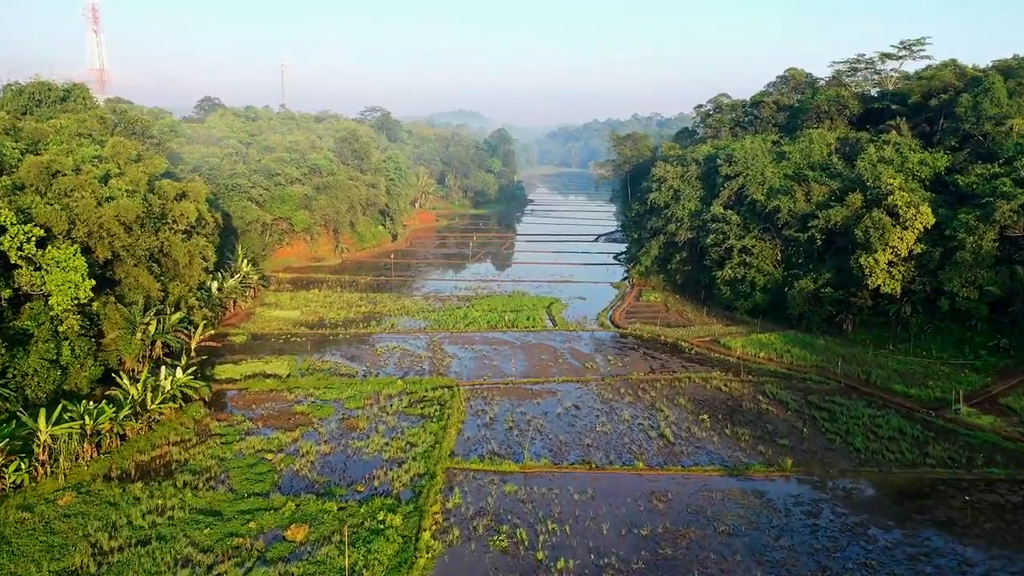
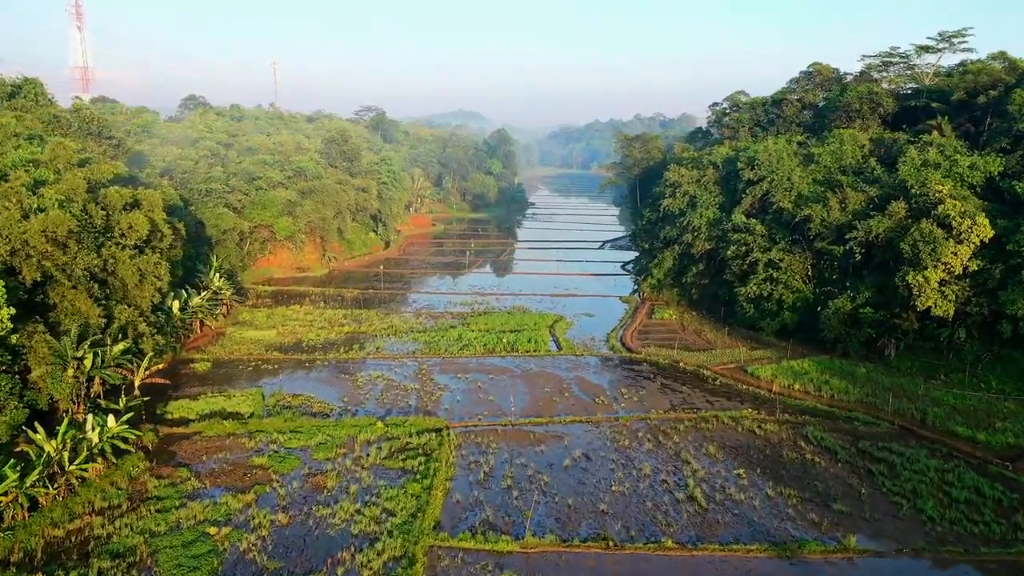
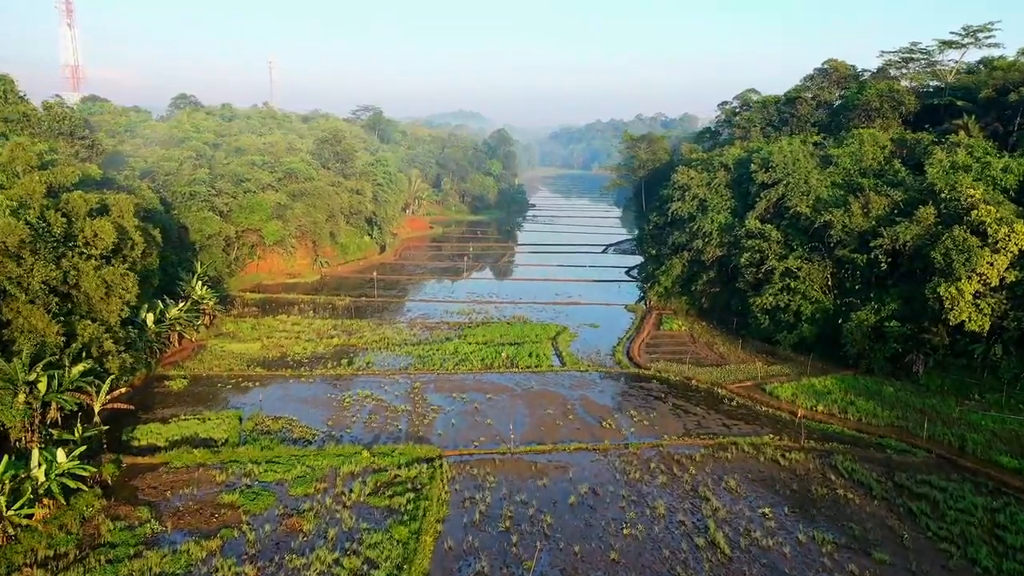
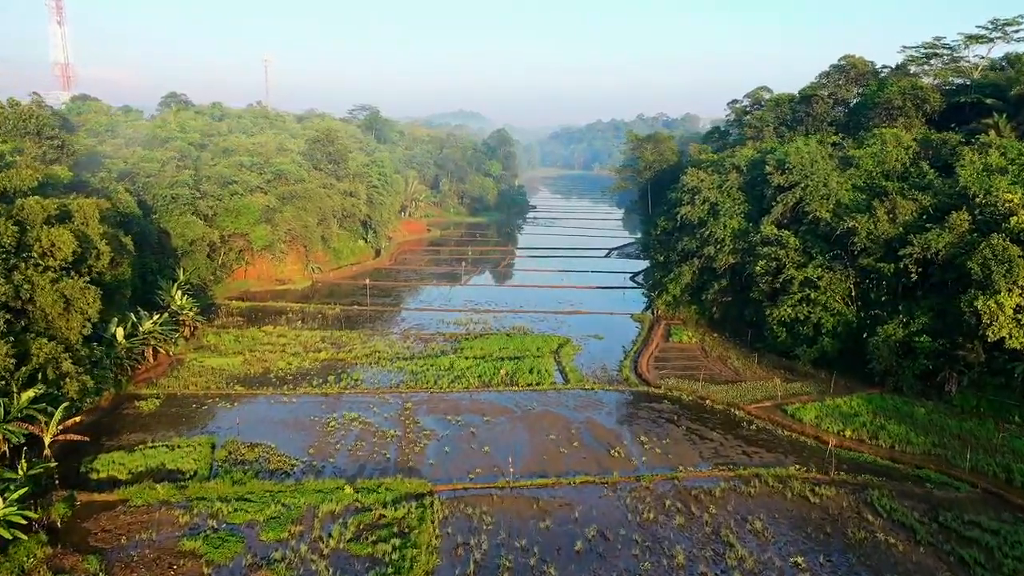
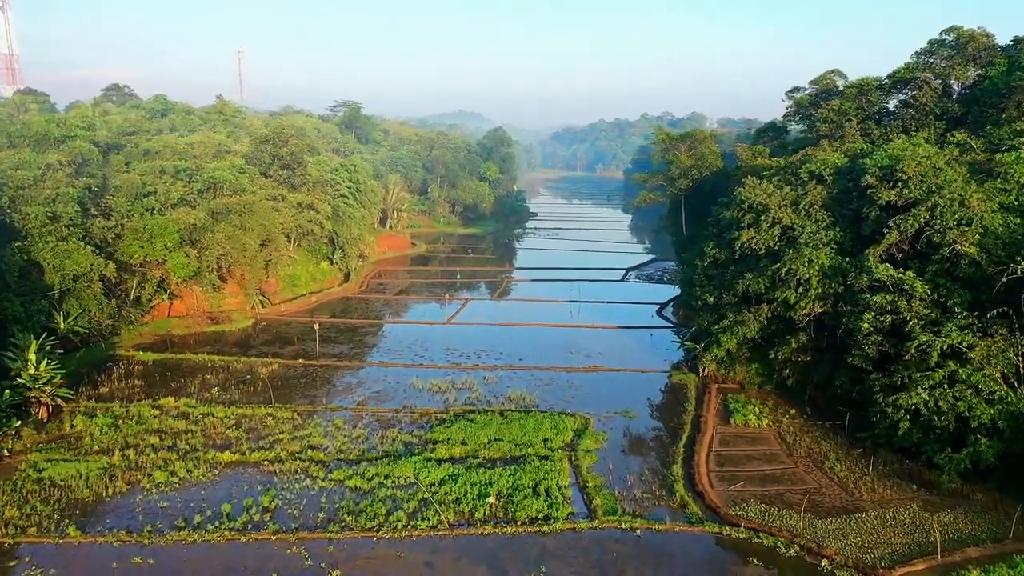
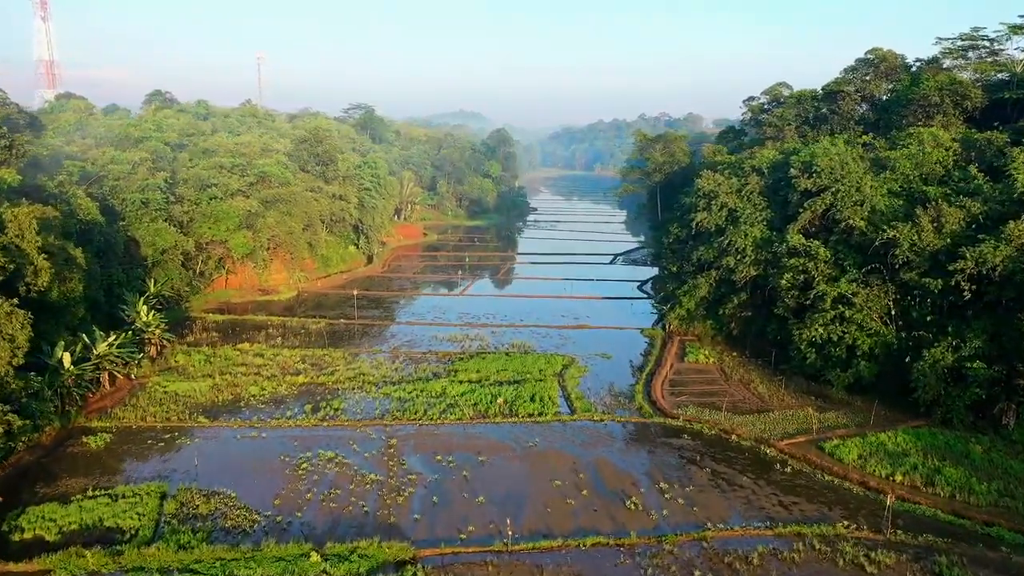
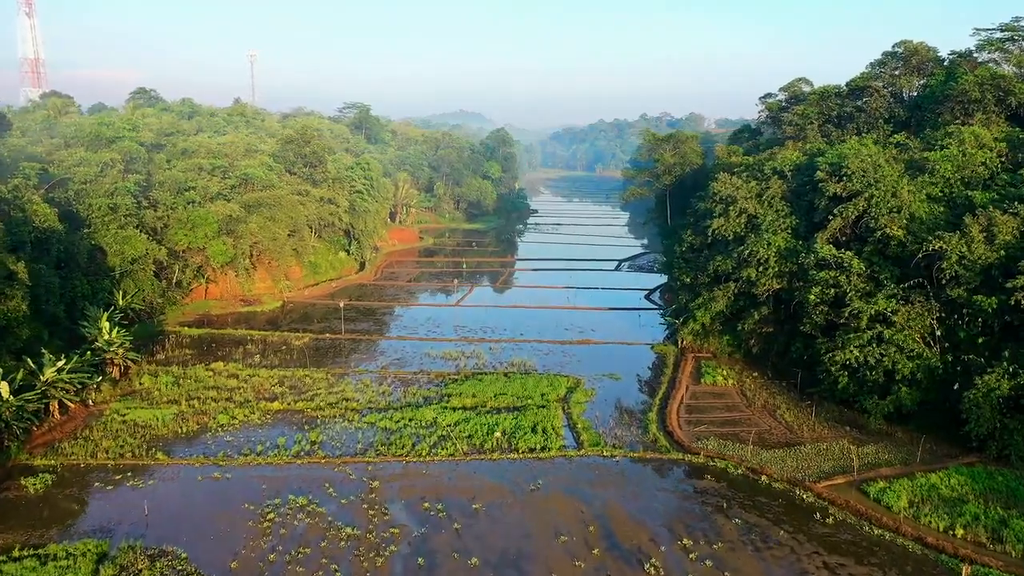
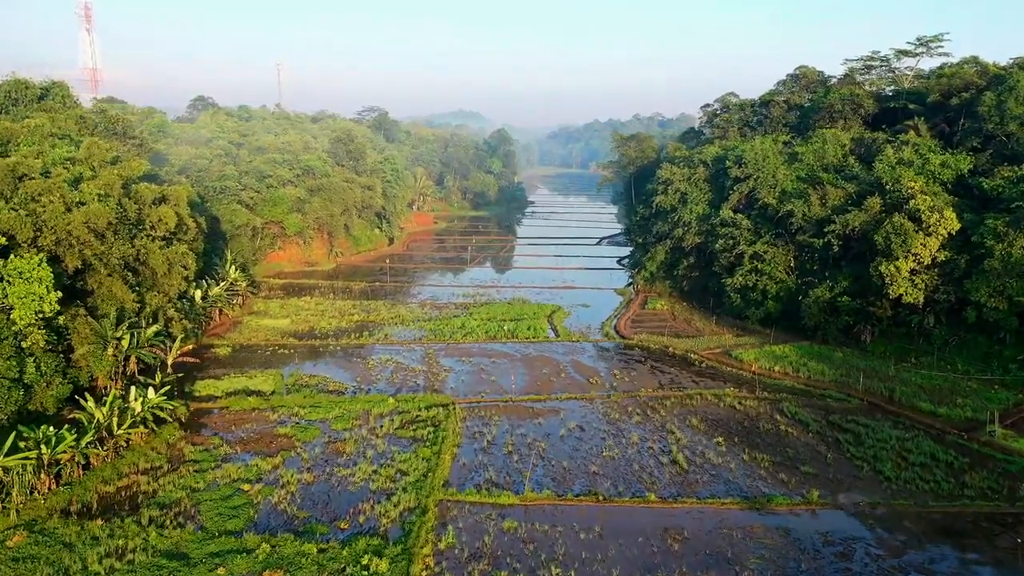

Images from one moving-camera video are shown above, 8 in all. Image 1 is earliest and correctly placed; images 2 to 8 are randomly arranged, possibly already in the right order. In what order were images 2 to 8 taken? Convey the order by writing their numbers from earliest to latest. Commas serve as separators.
8, 2, 3, 4, 6, 7, 5
